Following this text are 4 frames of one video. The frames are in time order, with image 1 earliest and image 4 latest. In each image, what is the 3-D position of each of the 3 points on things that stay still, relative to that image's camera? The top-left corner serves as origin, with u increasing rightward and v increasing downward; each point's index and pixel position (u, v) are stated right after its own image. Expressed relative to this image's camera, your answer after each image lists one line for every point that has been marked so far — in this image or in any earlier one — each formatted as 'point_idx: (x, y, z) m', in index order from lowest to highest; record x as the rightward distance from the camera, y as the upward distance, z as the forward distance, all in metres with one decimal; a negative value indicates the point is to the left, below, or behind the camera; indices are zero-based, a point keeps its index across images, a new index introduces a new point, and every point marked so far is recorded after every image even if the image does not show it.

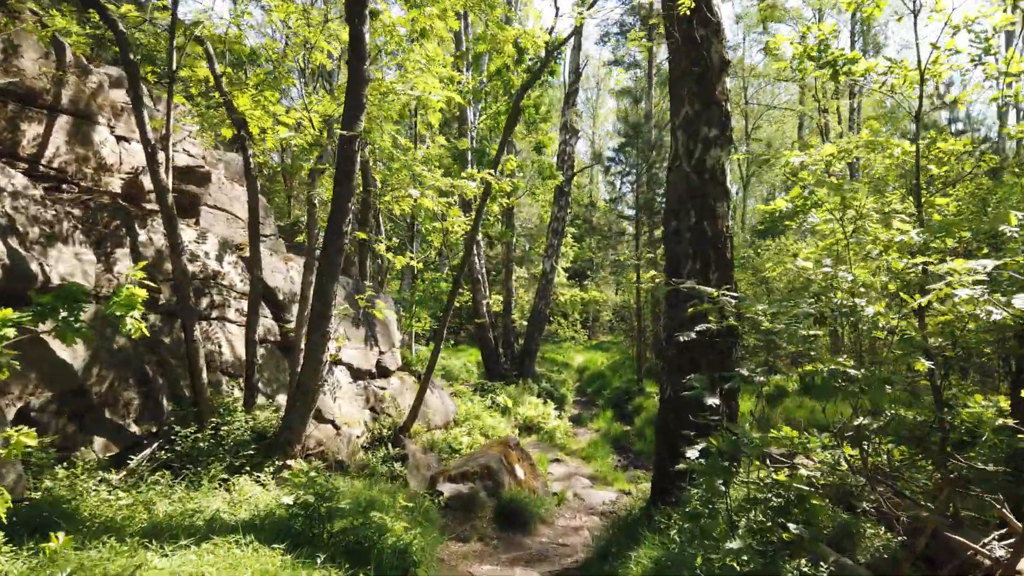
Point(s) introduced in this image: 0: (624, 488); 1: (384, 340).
0: (+1.1, -2.0, +7.5) m
1: (-1.1, -0.5, +6.7) m
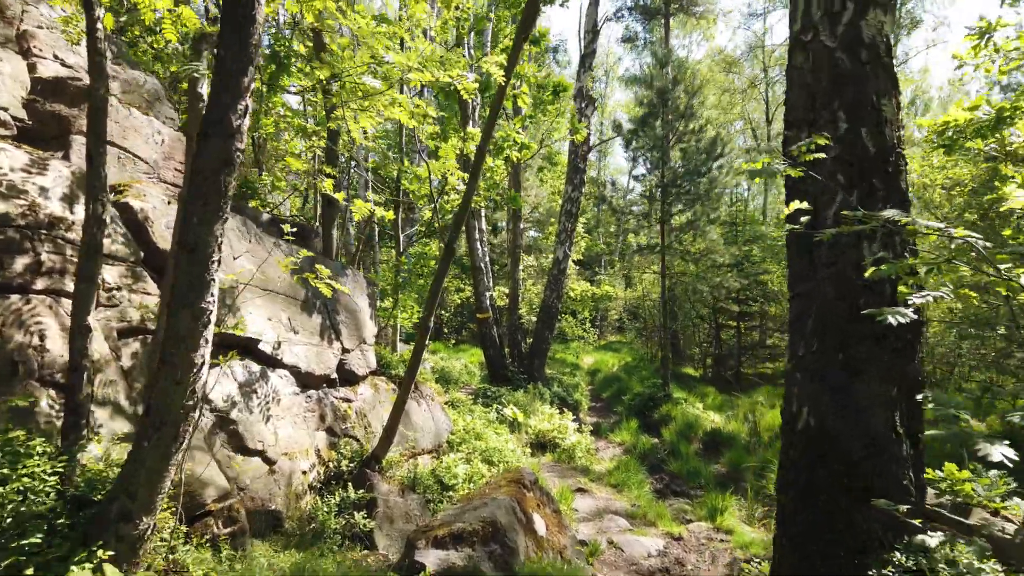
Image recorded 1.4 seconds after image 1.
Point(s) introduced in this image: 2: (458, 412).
0: (+1.2, -1.8, +5.7) m
1: (-1.1, -0.3, +4.9) m
2: (-0.5, -1.1, +6.7) m
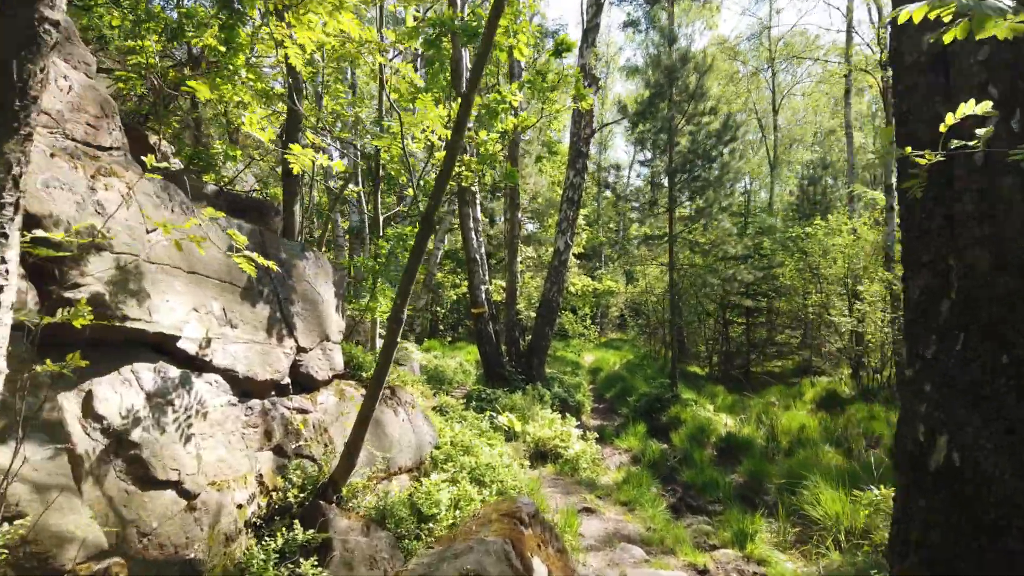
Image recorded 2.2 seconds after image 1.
0: (+1.2, -1.8, +4.8) m
1: (-1.1, -0.2, +4.0) m
2: (-0.5, -1.0, +5.9) m
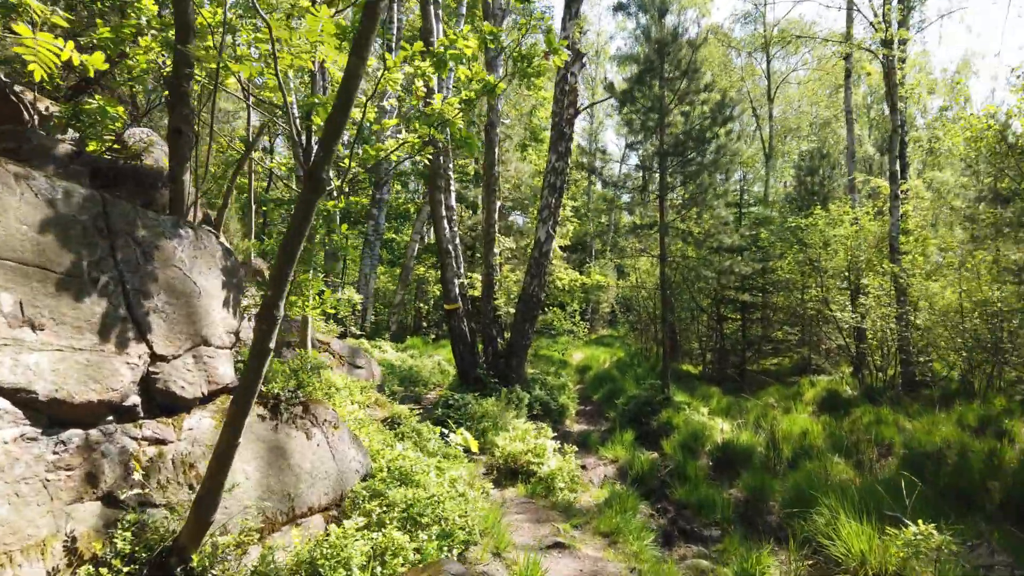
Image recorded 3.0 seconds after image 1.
0: (+0.9, -1.7, +3.9) m
1: (-1.3, -0.2, +3.0) m
2: (-0.8, -1.0, +4.9) m
